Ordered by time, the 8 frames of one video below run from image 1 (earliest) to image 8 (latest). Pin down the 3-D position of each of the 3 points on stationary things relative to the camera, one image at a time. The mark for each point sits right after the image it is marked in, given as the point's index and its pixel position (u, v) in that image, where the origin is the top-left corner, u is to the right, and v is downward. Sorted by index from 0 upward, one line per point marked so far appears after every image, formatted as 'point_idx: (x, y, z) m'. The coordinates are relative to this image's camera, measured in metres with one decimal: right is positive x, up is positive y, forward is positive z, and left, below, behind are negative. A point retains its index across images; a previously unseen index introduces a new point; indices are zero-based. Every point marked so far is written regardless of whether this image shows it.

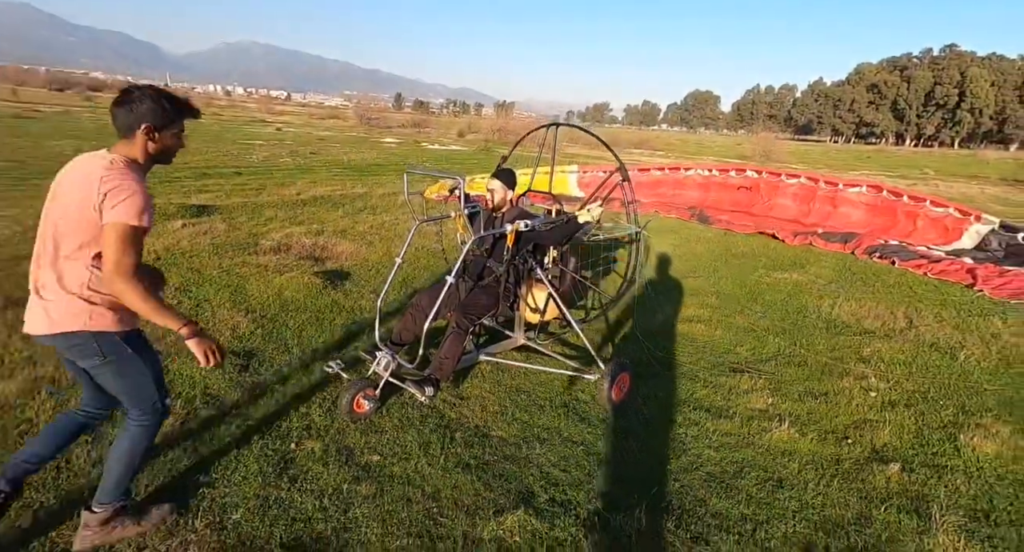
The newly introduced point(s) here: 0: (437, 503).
0: (-0.4, -1.1, +2.5) m
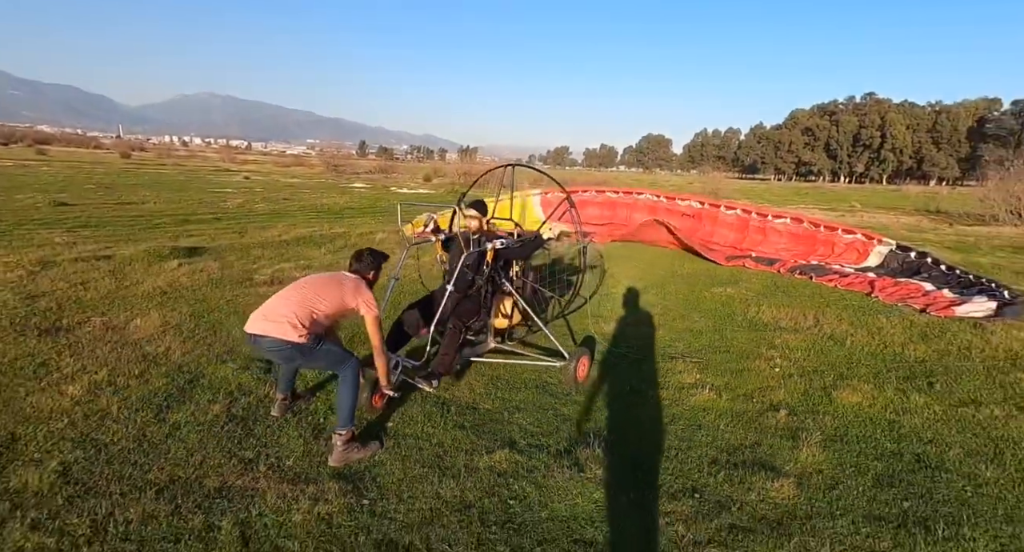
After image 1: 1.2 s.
0: (-0.5, -1.1, +3.3) m
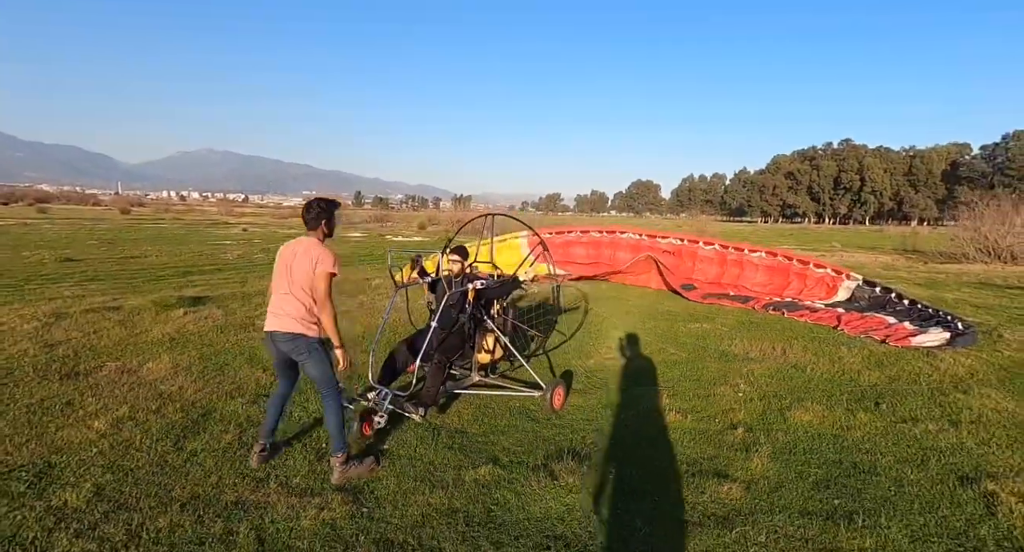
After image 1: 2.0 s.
0: (-0.6, -1.4, +3.7) m
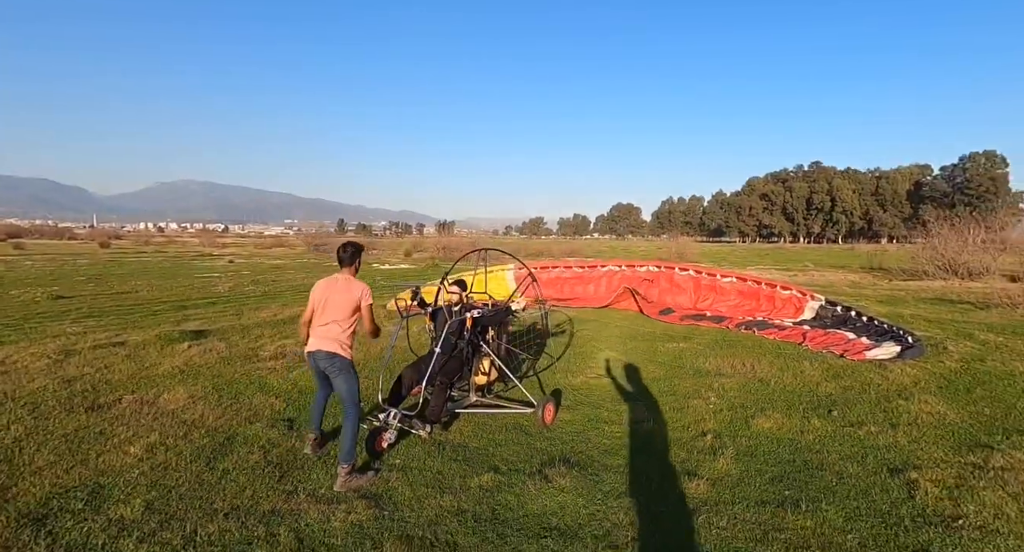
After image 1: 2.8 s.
0: (-0.6, -1.7, +4.2) m
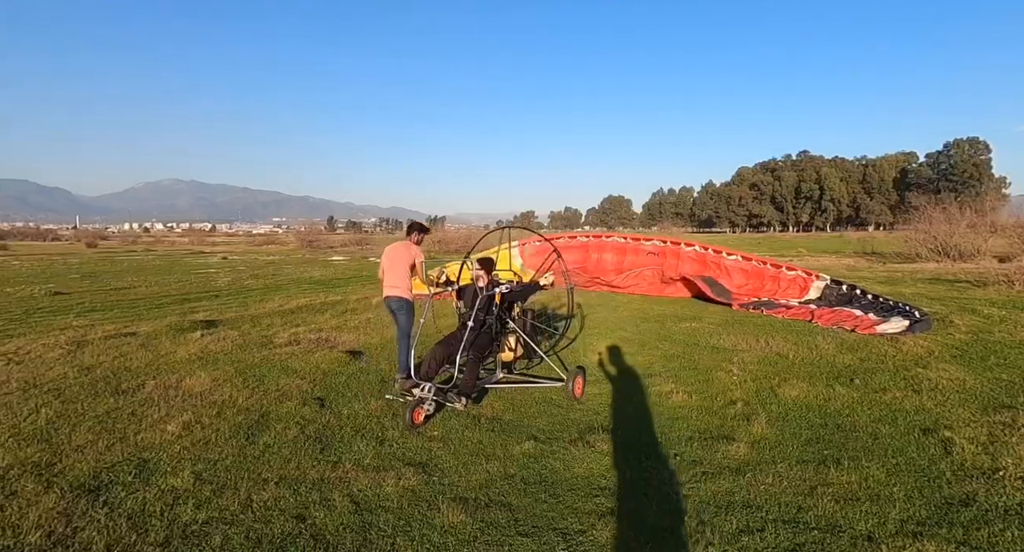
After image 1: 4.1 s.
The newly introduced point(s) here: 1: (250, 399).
0: (-0.3, -1.4, +4.3) m
1: (-2.9, -1.3, +5.4) m
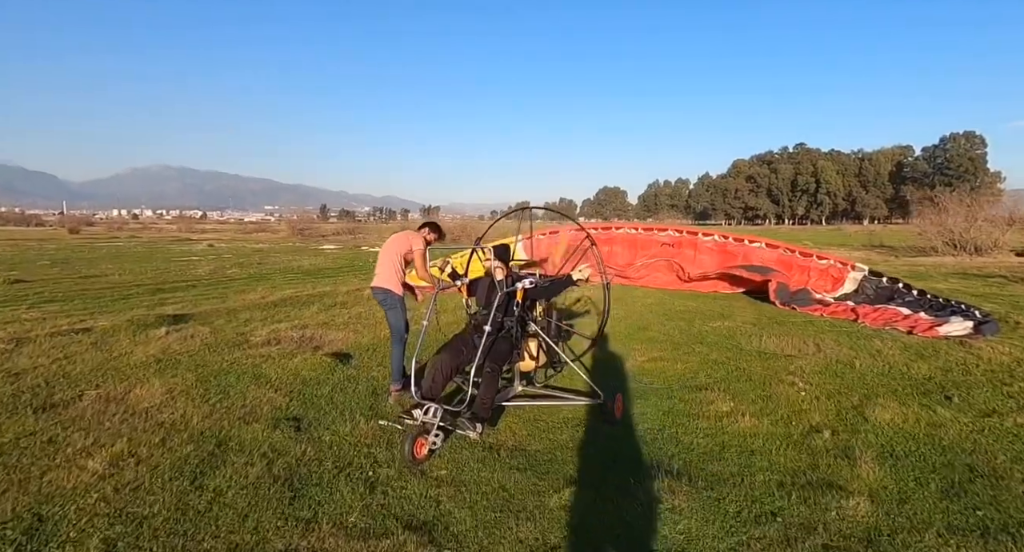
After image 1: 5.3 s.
0: (0.0, -1.4, +3.2) m
1: (-2.7, -1.3, +4.3) m
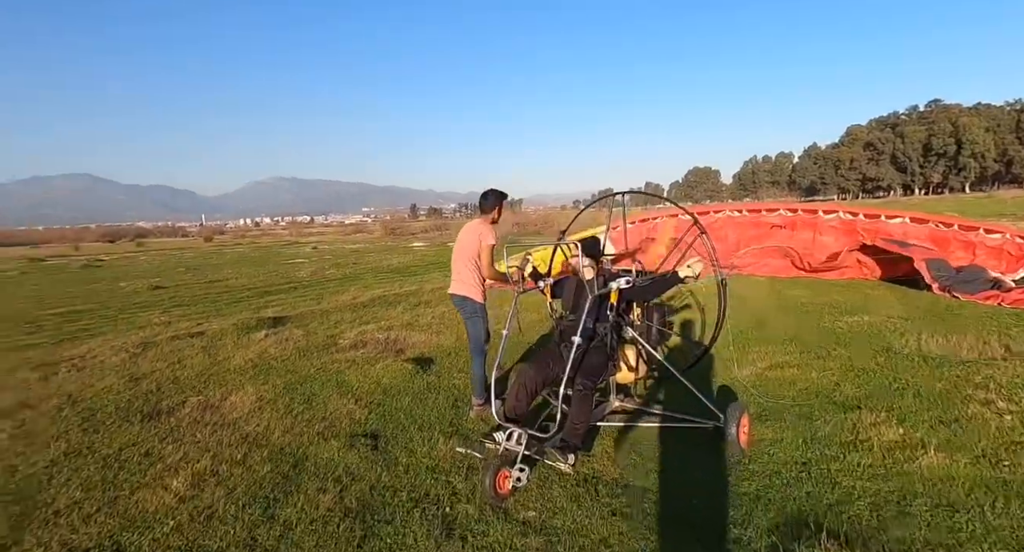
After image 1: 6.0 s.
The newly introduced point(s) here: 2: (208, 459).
0: (+0.5, -1.4, +2.6) m
1: (-1.9, -1.3, +4.2) m
2: (-2.3, -1.4, +3.8) m
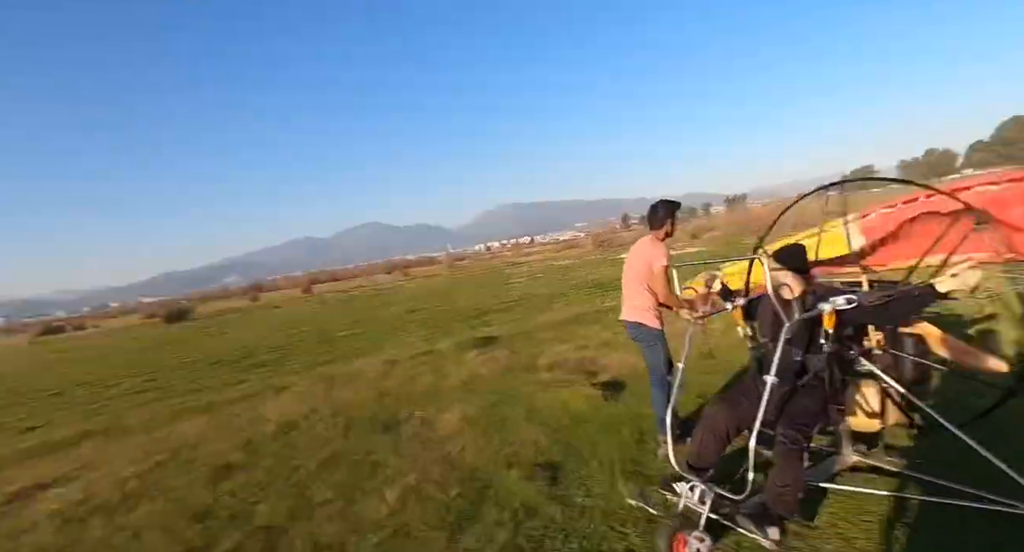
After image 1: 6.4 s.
0: (+1.2, -1.5, +2.0) m
1: (-0.3, -1.6, +4.4) m
2: (-0.8, -1.7, +4.2) m
